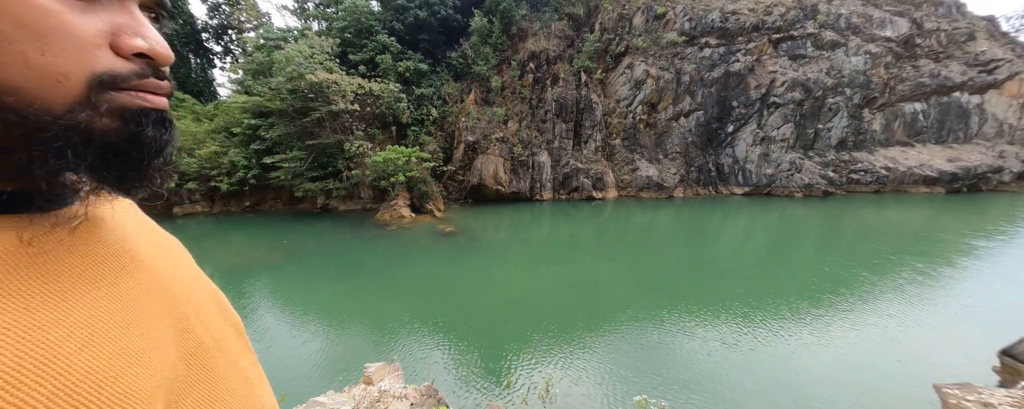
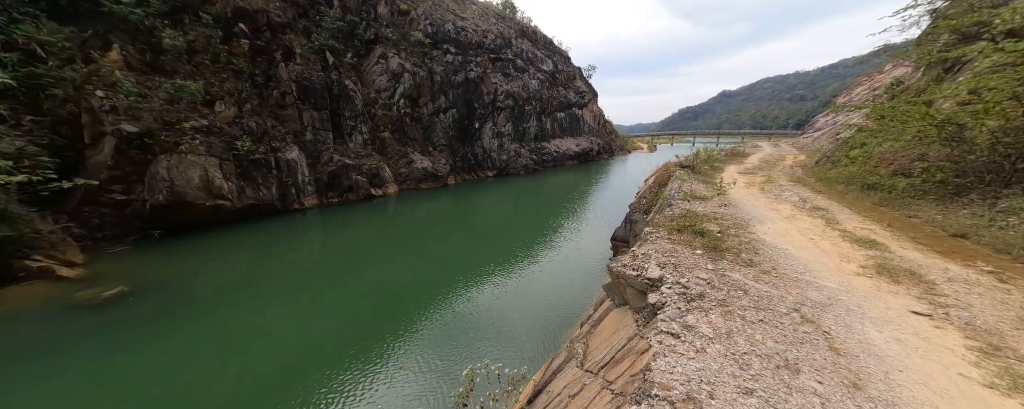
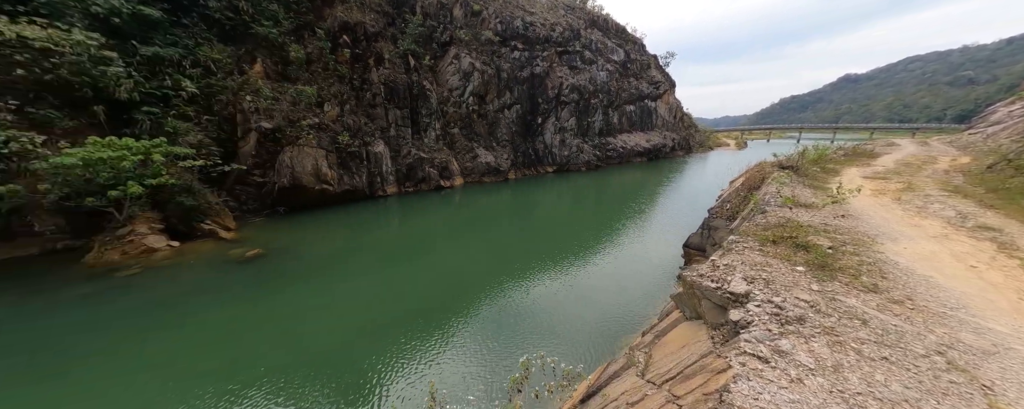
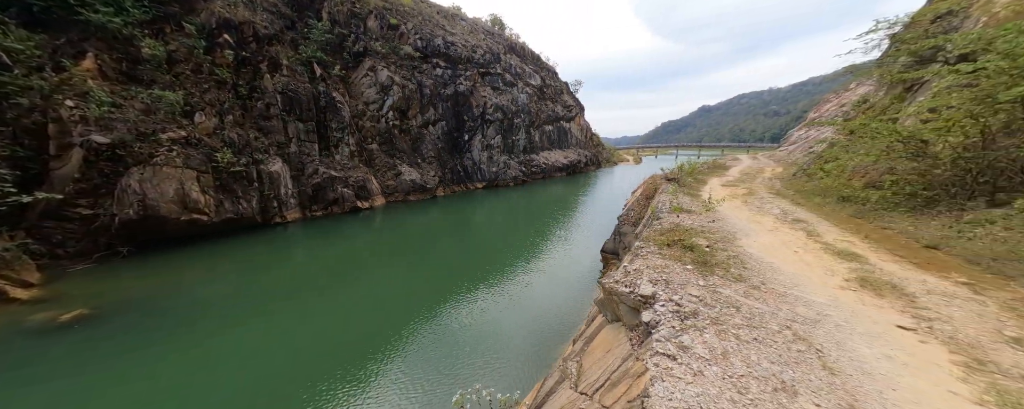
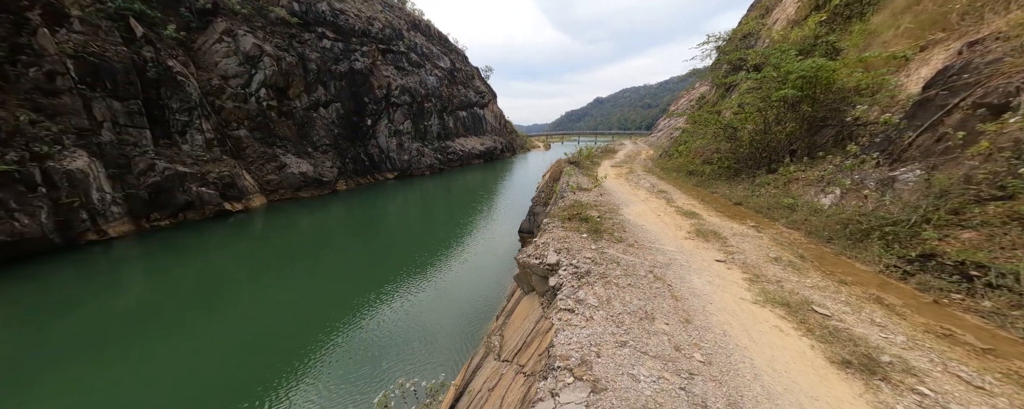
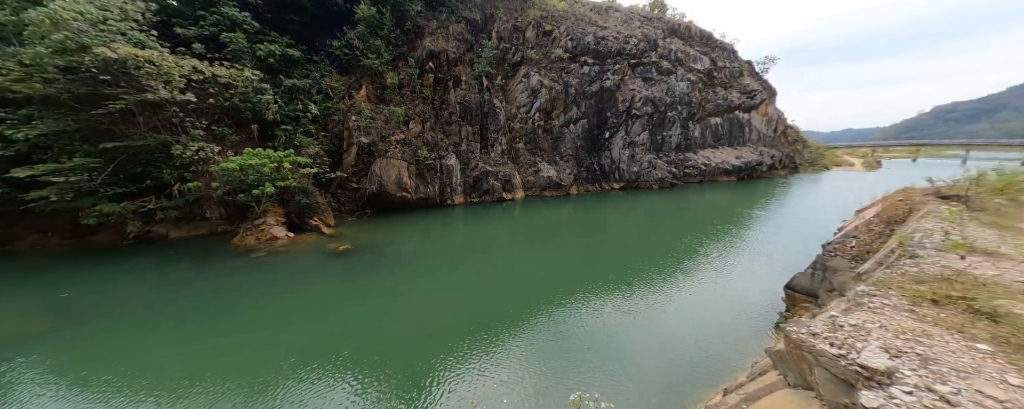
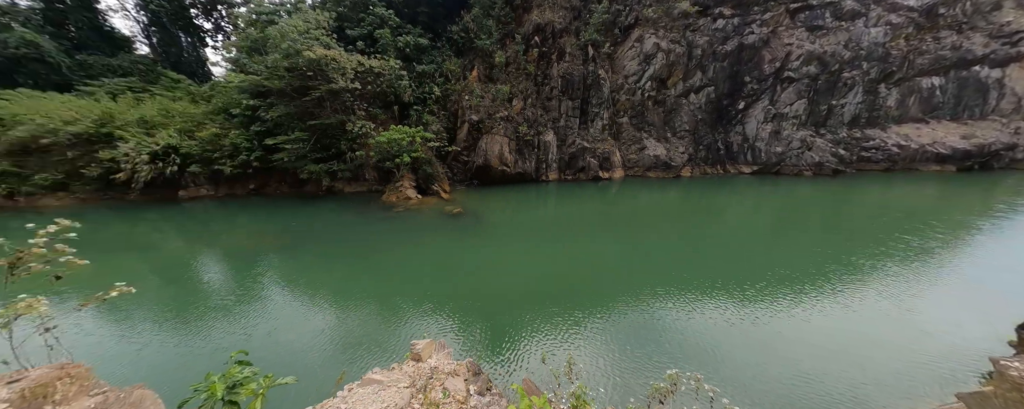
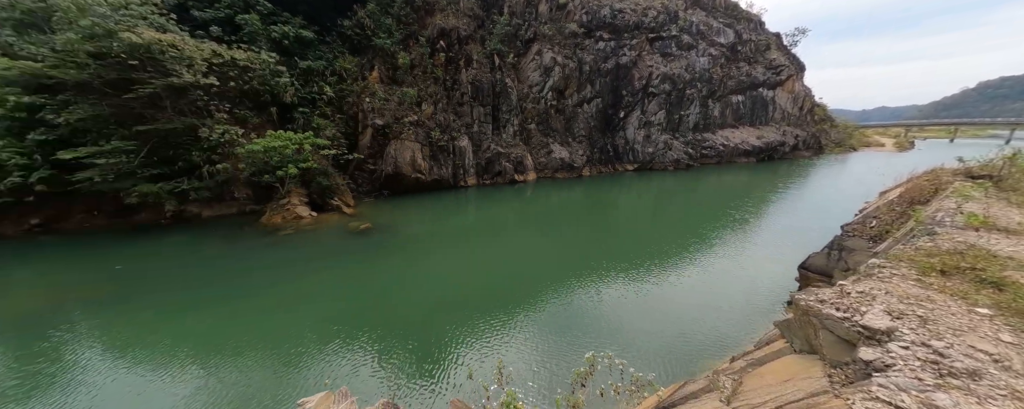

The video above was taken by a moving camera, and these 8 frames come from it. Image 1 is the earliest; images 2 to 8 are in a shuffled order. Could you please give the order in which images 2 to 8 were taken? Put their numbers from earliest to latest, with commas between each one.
6, 4, 5, 2, 3, 8, 7
